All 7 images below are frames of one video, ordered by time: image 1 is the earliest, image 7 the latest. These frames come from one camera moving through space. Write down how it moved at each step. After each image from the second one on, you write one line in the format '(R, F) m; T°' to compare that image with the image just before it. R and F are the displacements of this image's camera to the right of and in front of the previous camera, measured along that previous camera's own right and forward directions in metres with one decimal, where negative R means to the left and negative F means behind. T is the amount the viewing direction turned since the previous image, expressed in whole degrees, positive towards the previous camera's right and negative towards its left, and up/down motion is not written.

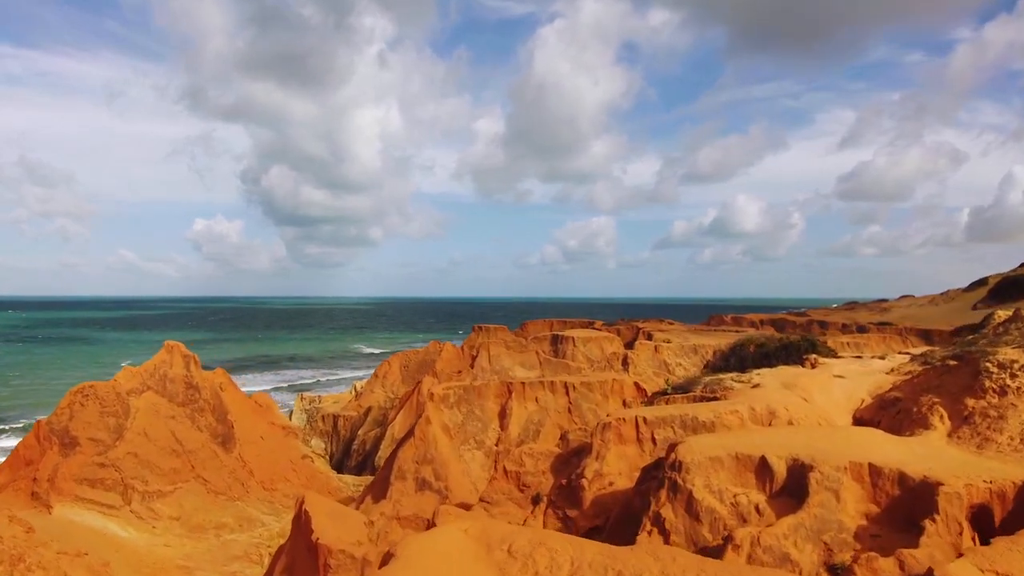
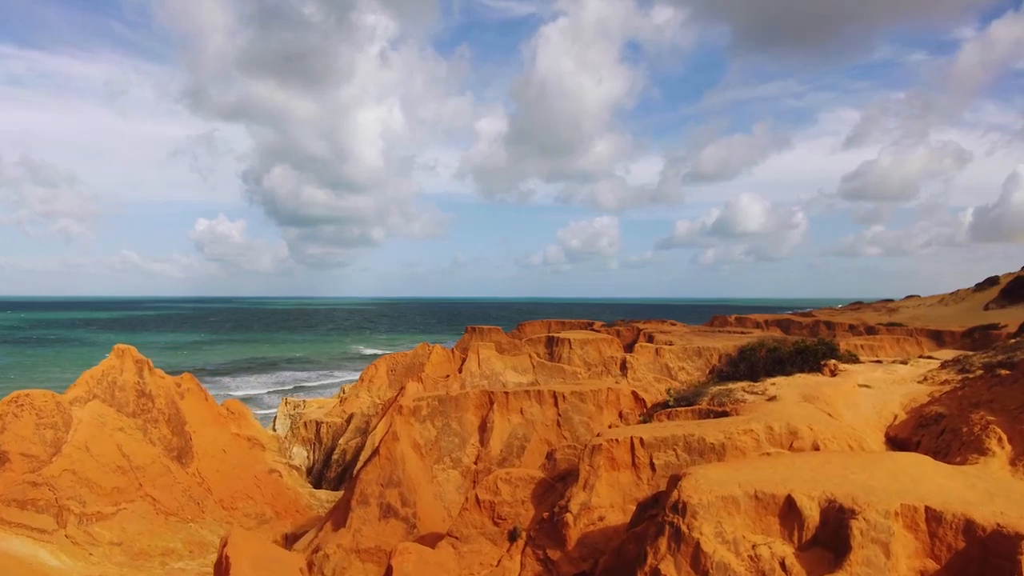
(+0.4, +1.6) m; 0°
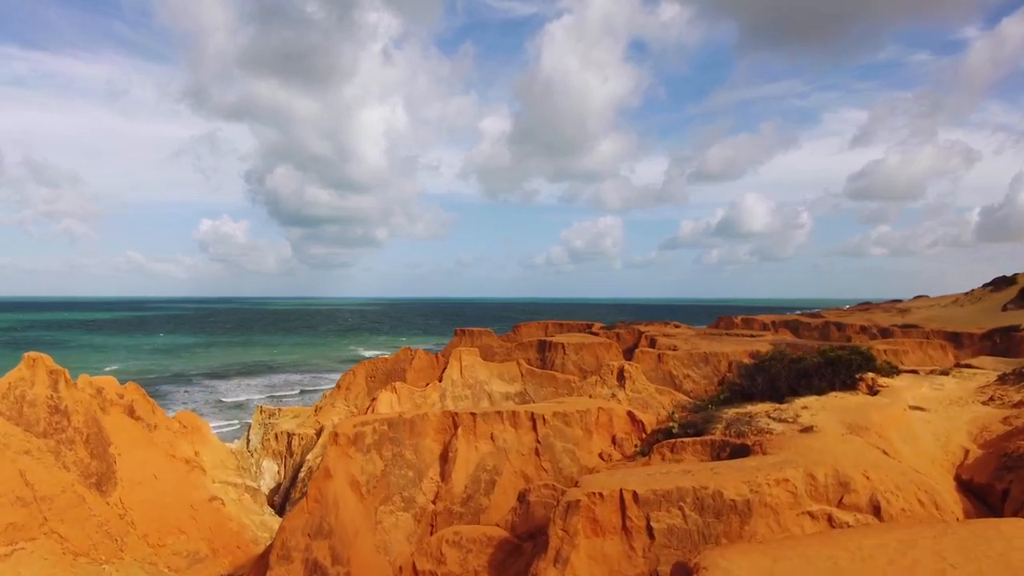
(+0.6, +2.3) m; 0°
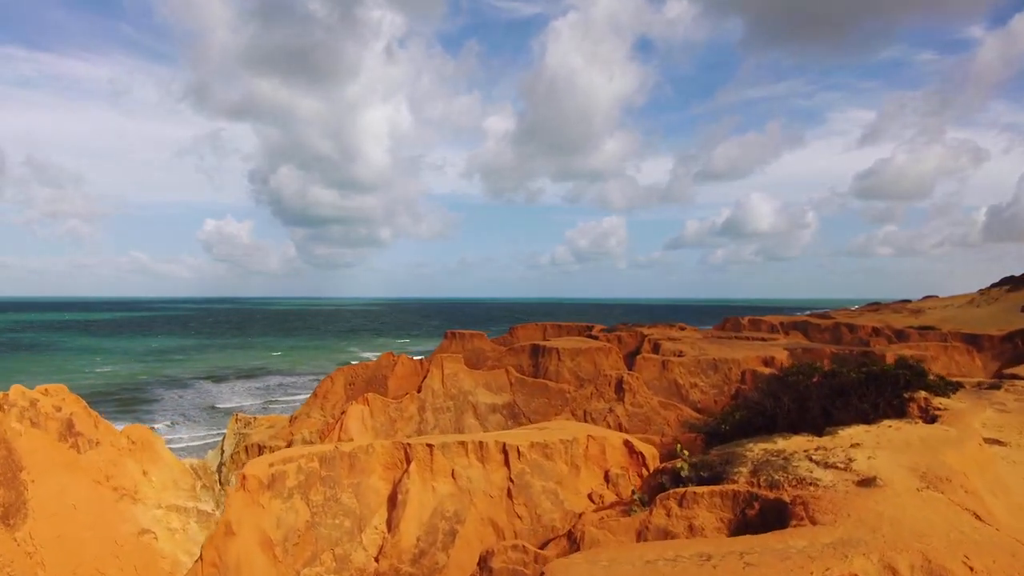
(+0.5, +2.1) m; 0°
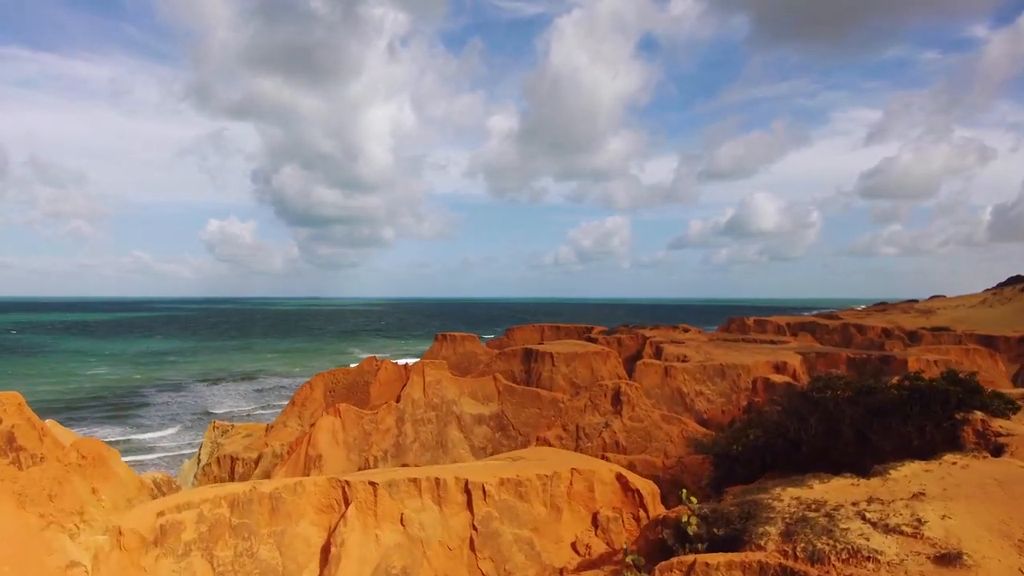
(+0.4, +1.6) m; 0°
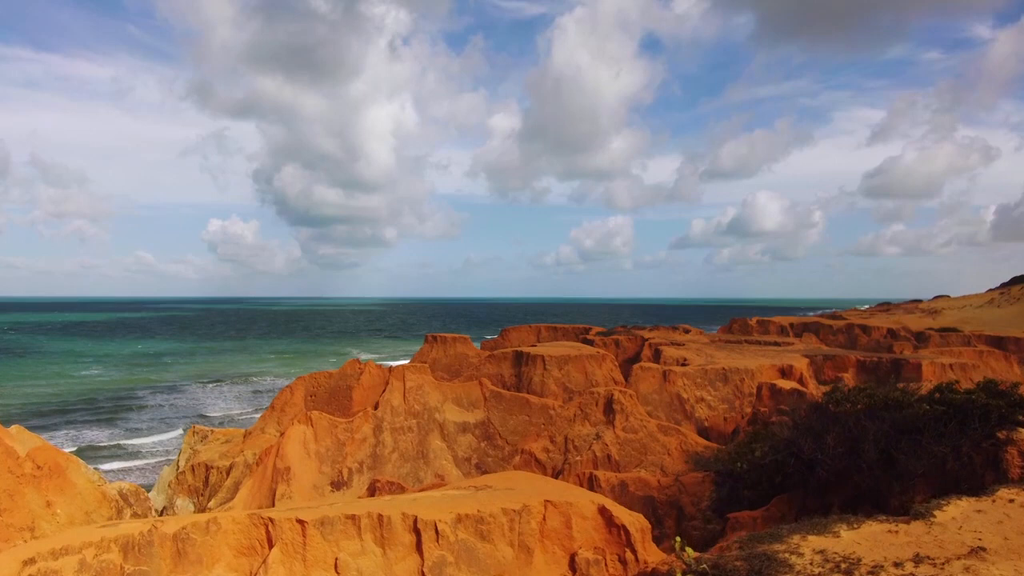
(+0.4, +1.2) m; 0°
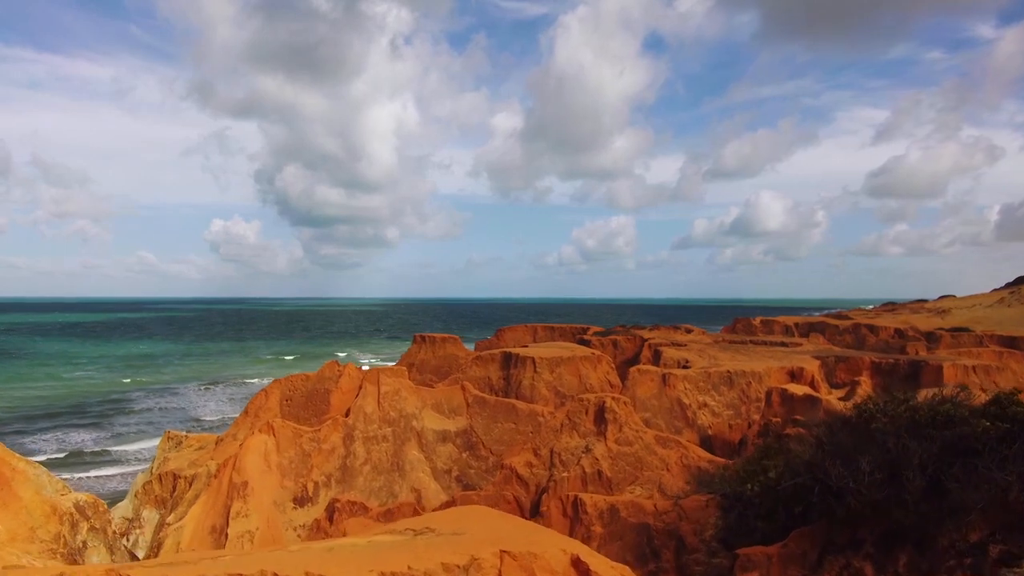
(+0.4, +1.4) m; 0°
